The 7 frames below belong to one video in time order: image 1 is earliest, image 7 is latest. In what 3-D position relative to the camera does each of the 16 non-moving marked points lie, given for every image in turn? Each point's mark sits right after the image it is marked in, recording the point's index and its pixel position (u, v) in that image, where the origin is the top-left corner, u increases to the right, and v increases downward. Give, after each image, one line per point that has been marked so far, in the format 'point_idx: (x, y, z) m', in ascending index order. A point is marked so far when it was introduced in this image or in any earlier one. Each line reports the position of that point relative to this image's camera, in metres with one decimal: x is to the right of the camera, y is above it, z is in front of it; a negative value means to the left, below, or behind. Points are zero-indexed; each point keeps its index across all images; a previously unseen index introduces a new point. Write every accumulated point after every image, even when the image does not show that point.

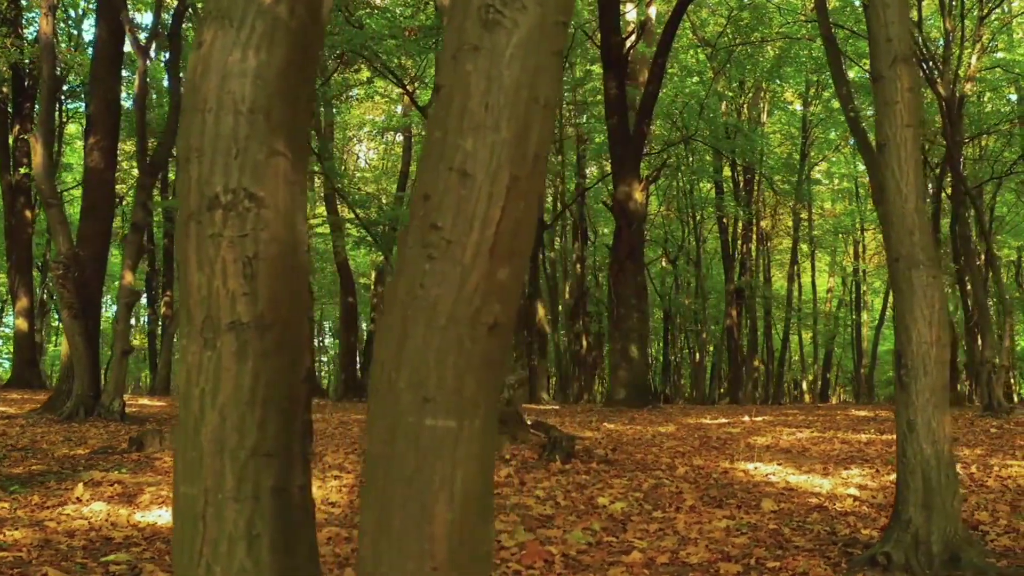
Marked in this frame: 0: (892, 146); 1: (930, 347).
0: (+2.0, +0.7, +3.9) m
1: (+2.1, -0.3, +3.7) m
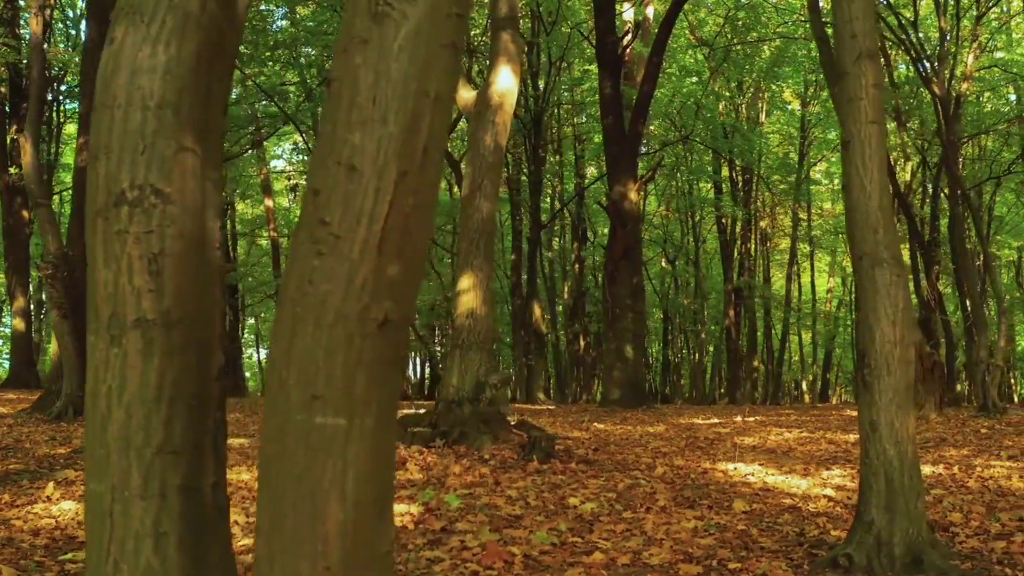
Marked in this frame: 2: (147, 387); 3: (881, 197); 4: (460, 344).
0: (+1.8, +0.7, +3.9) m
1: (+1.9, -0.3, +3.7) m
2: (-0.9, -0.2, +1.8) m
3: (+1.9, +0.5, +3.8) m
4: (-0.5, -0.6, +7.8) m
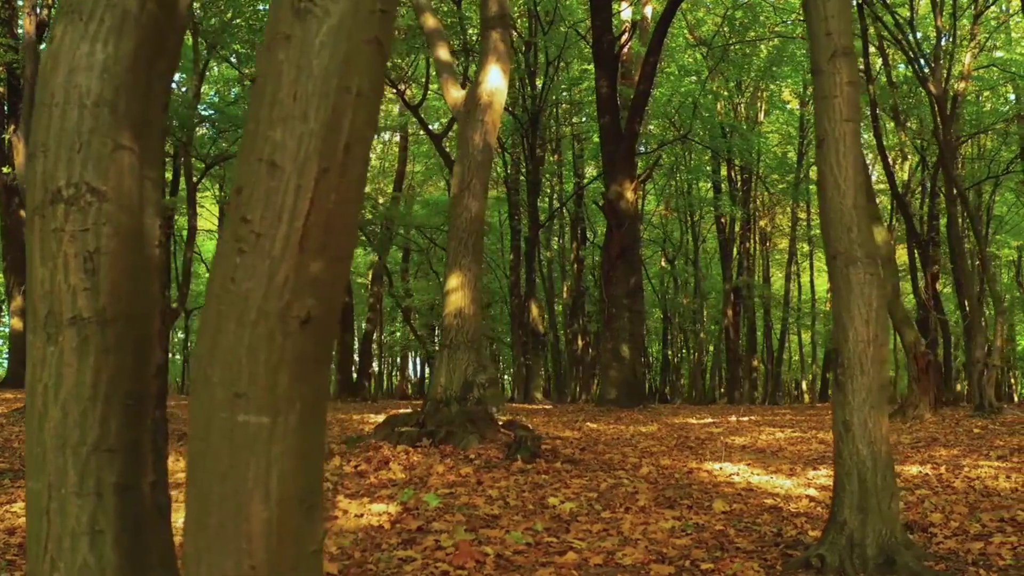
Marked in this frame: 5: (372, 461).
0: (+1.6, +0.8, +3.8) m
1: (+1.7, -0.3, +3.7) m
2: (-1.0, -0.2, +1.8) m
3: (+1.7, +0.5, +3.8) m
4: (-0.7, -0.6, +7.8) m
5: (-1.2, -1.4, +6.2) m
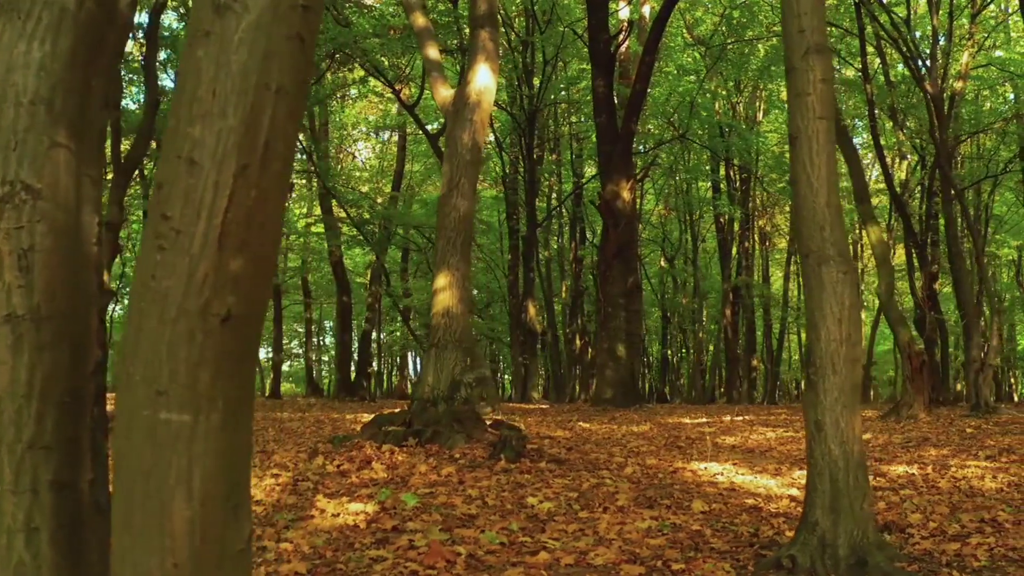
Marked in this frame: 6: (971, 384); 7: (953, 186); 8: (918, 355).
0: (+1.5, +0.8, +3.8) m
1: (+1.6, -0.3, +3.6) m
2: (-1.2, -0.2, +1.8) m
3: (+1.6, +0.5, +3.7) m
4: (-0.8, -0.6, +7.8) m
5: (-1.3, -1.4, +6.2) m
6: (+8.7, -1.8, +14.3) m
7: (+9.4, +2.2, +16.1) m
8: (+6.4, -1.0, +11.9) m
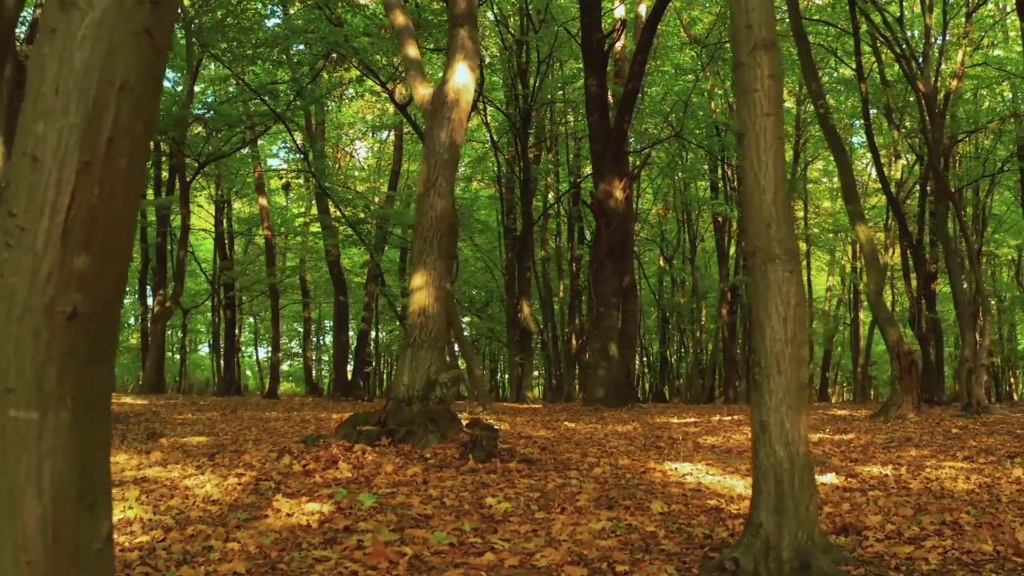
0: (+1.2, +0.8, +3.8) m
1: (+1.3, -0.3, +3.6) m
2: (-1.5, -0.2, +1.8) m
3: (+1.3, +0.5, +3.7) m
4: (-1.0, -0.6, +7.8) m
5: (-1.6, -1.4, +6.2) m
6: (+8.5, -1.8, +14.2) m
7: (+9.2, +2.2, +16.0) m
8: (+6.2, -1.0, +11.8) m
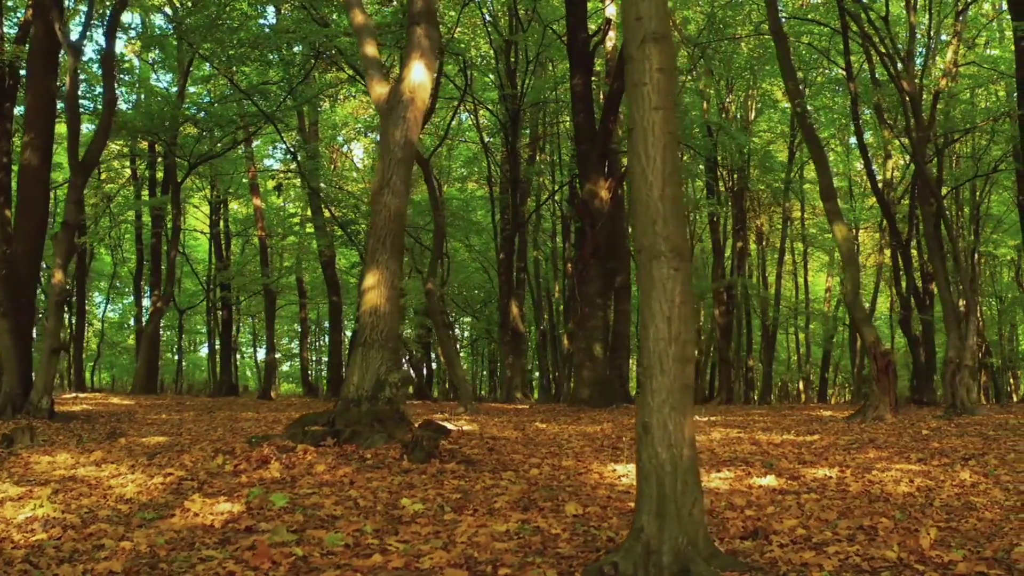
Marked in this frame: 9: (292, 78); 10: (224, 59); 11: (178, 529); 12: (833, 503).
0: (+0.6, +0.8, +3.7) m
1: (+0.7, -0.3, +3.5) m
2: (-2.1, -0.2, +1.7) m
3: (+0.7, +0.5, +3.6) m
4: (-1.5, -0.6, +7.8) m
5: (-2.1, -1.4, +6.1) m
6: (+8.1, -1.8, +14.0) m
7: (+8.8, +2.2, +15.8) m
8: (+5.8, -1.0, +11.7) m
9: (-5.1, +4.9, +17.7) m
10: (-6.1, +4.9, +16.3) m
11: (-1.9, -1.4, +4.4) m
12: (+2.3, -1.5, +5.3) m
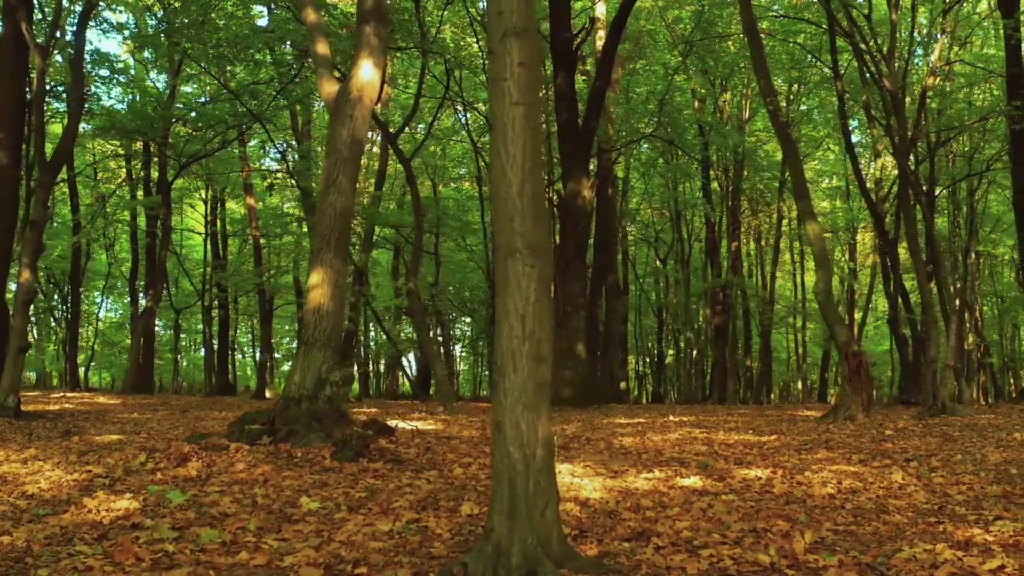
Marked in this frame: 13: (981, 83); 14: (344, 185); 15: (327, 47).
0: (0.0, +0.8, +3.7) m
1: (+0.1, -0.2, +3.5) m
2: (-2.8, -0.2, +1.7) m
3: (+0.1, +0.5, +3.6) m
4: (-2.1, -0.5, +7.8) m
5: (-2.7, -1.4, +6.2) m
6: (+7.6, -1.8, +13.8) m
7: (+8.4, +2.2, +15.6) m
8: (+5.2, -1.0, +11.5) m
9: (-5.5, +5.0, +17.8) m
10: (-6.6, +5.0, +16.4) m
11: (-2.6, -1.4, +4.4) m
12: (+1.6, -1.5, +5.3) m
13: (+11.7, +5.2, +18.8) m
14: (-1.8, +1.1, +8.2) m
15: (-2.2, +2.9, +8.9) m
